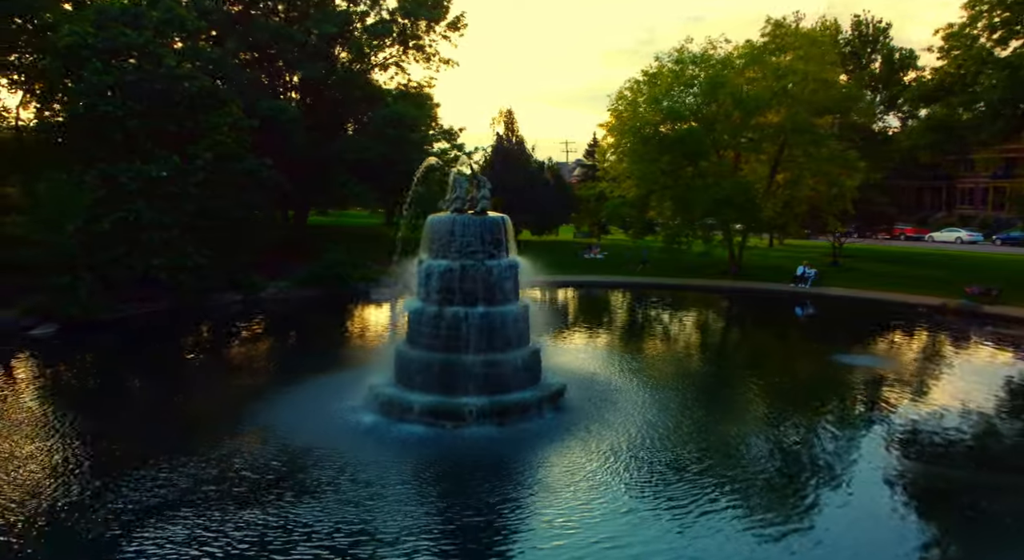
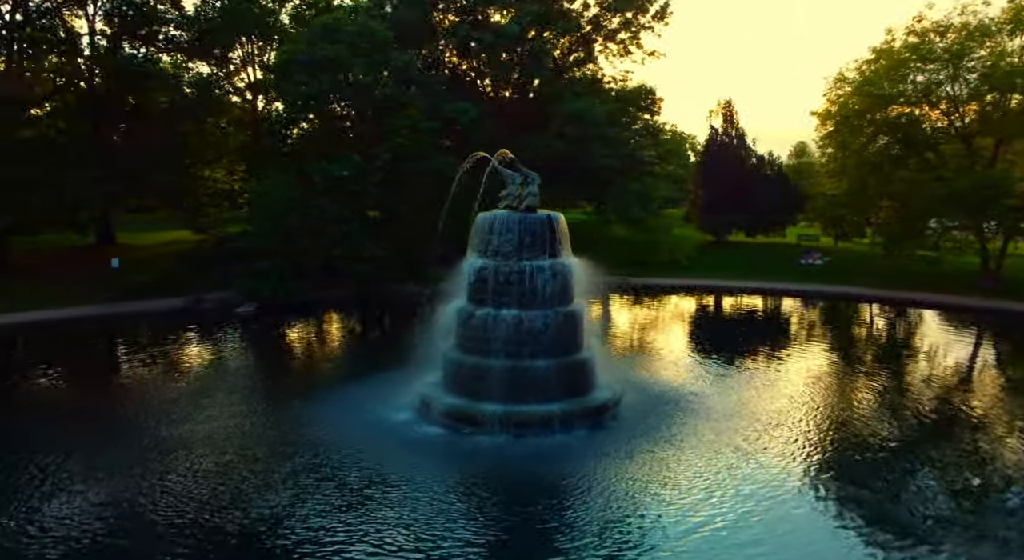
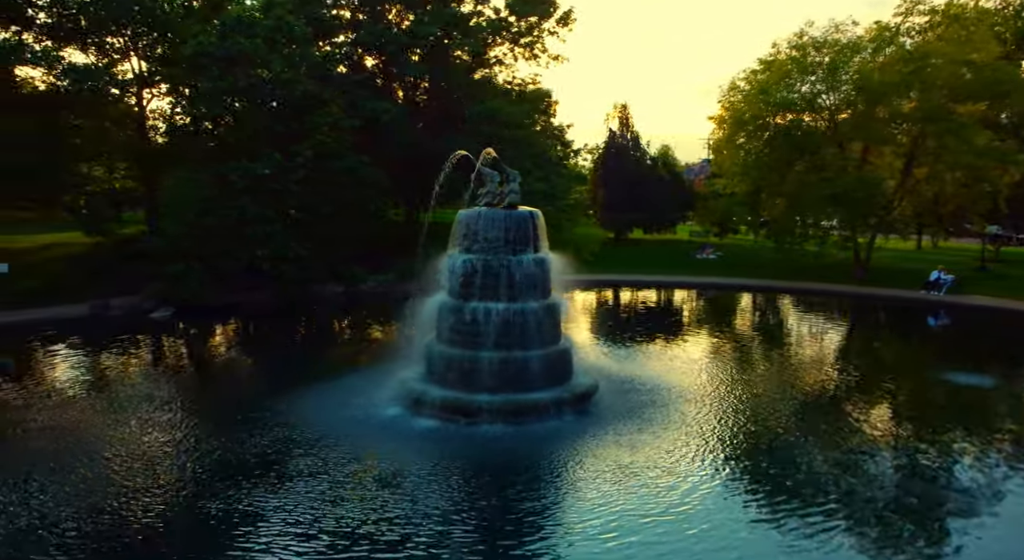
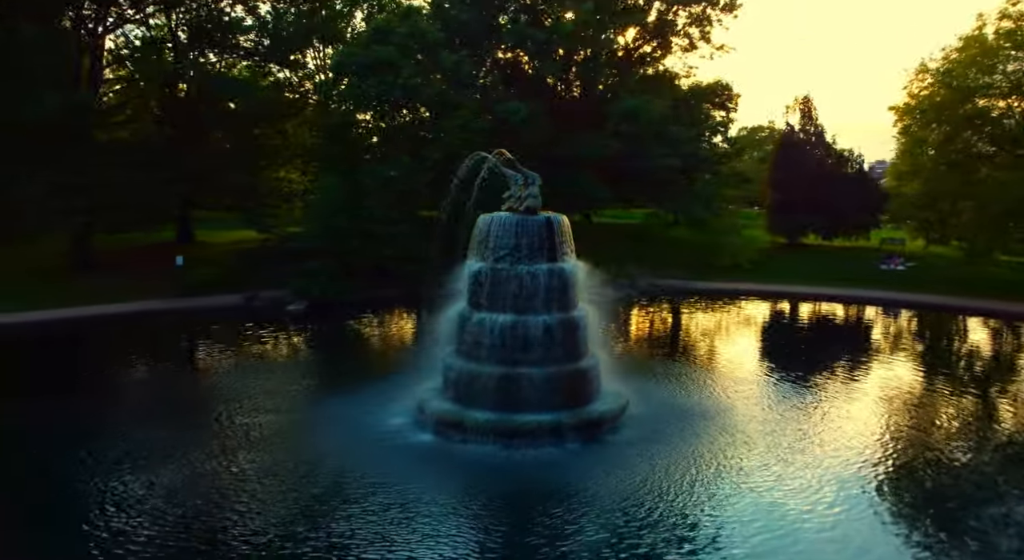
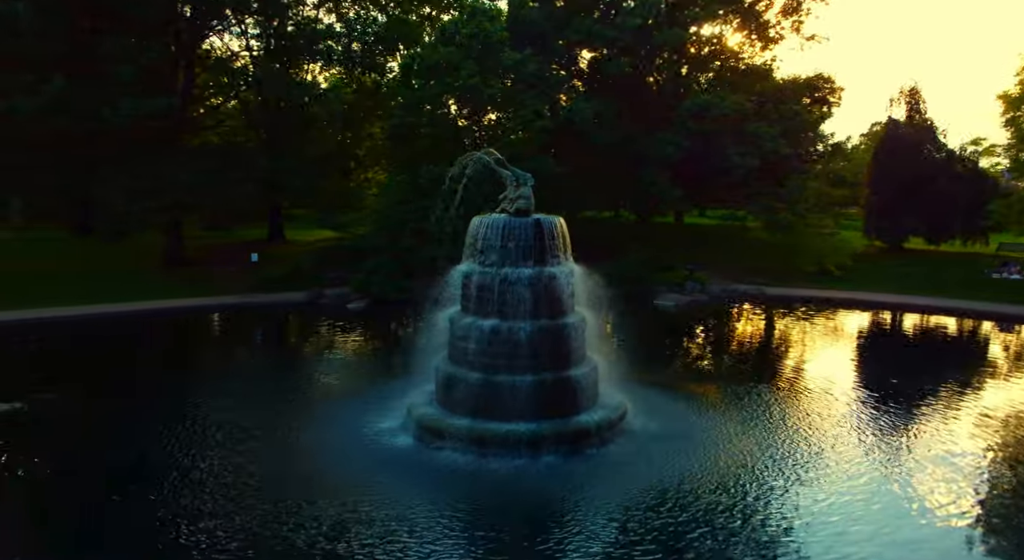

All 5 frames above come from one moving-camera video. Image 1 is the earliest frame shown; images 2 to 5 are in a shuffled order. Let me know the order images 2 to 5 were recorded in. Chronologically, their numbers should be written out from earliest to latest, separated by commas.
3, 2, 4, 5
